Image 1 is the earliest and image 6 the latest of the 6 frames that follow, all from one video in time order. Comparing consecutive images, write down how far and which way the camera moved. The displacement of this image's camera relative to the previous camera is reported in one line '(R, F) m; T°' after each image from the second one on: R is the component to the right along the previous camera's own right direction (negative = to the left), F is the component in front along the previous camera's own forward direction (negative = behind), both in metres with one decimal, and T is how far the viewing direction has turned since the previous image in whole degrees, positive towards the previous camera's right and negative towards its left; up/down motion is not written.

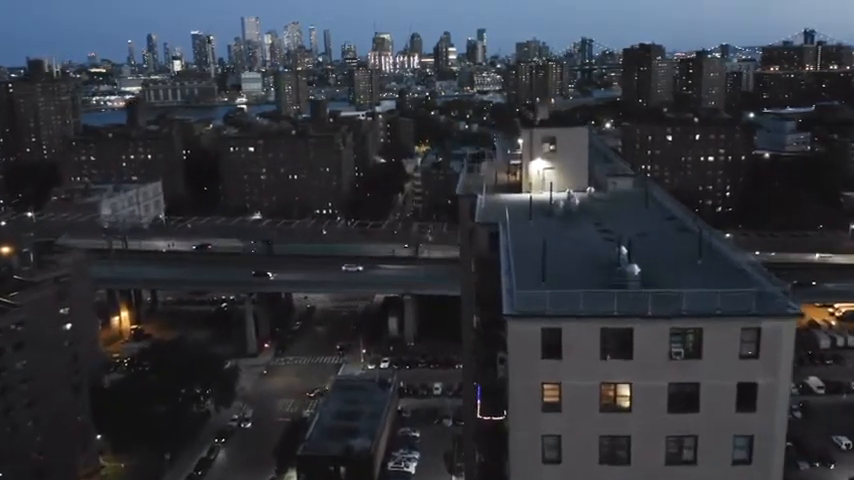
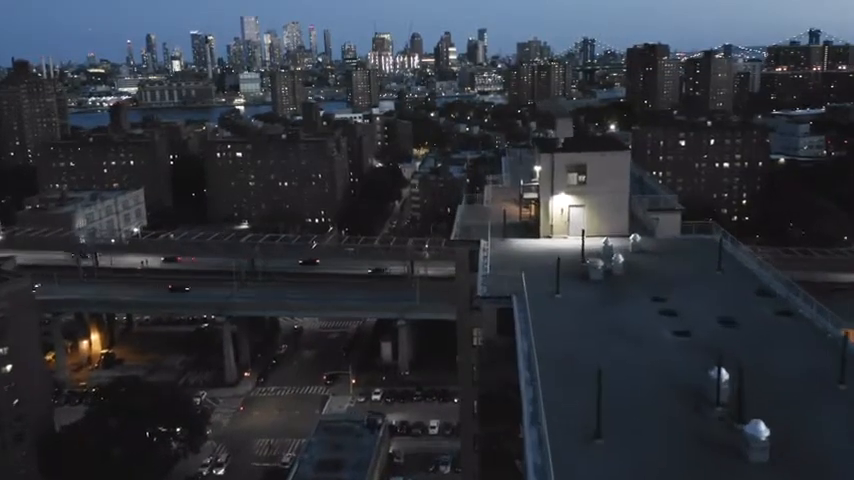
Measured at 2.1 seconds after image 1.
(+0.1, +2.4) m; 0°
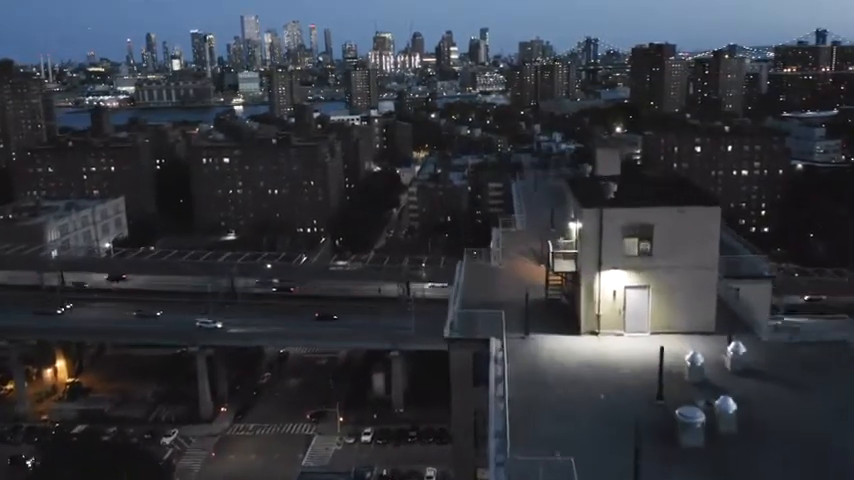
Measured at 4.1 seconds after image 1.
(+0.1, +2.4) m; 0°
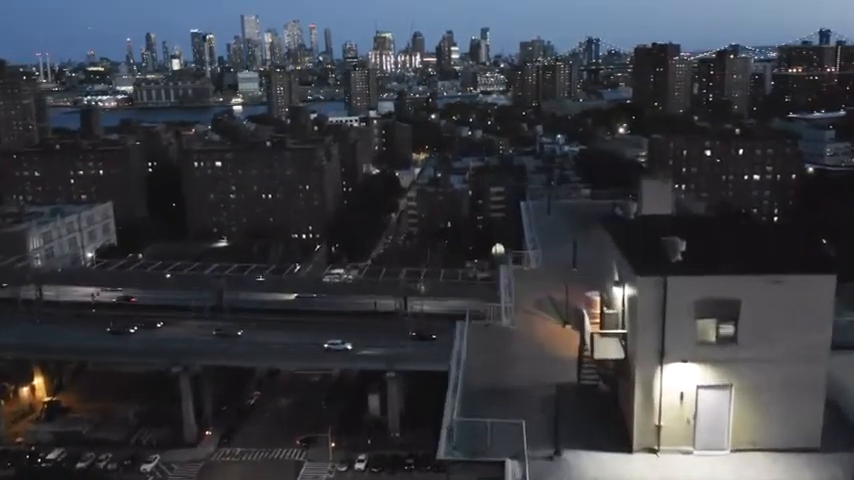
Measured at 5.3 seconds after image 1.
(+0.1, +1.4) m; 0°
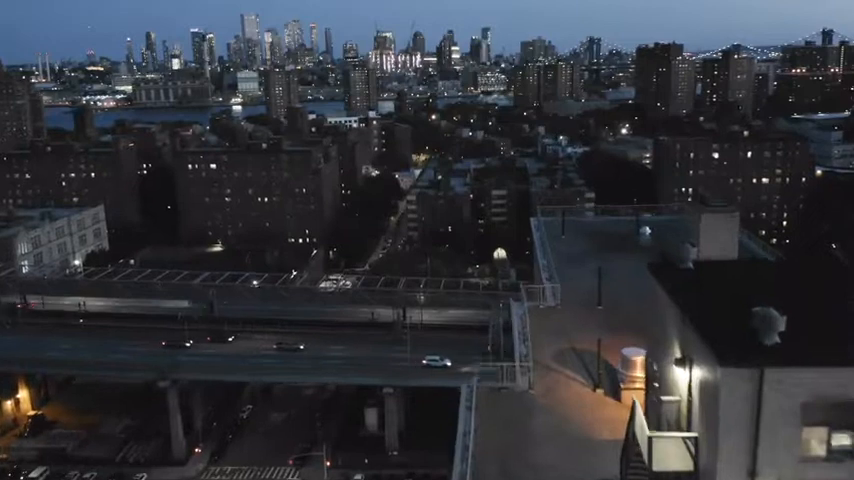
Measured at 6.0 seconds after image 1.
(0.0, +0.9) m; 0°
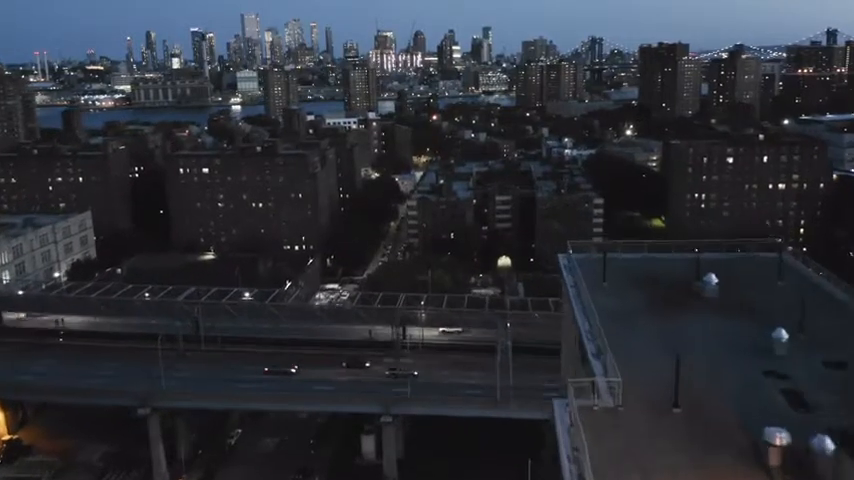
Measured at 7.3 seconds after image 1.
(0.0, +1.5) m; 0°
